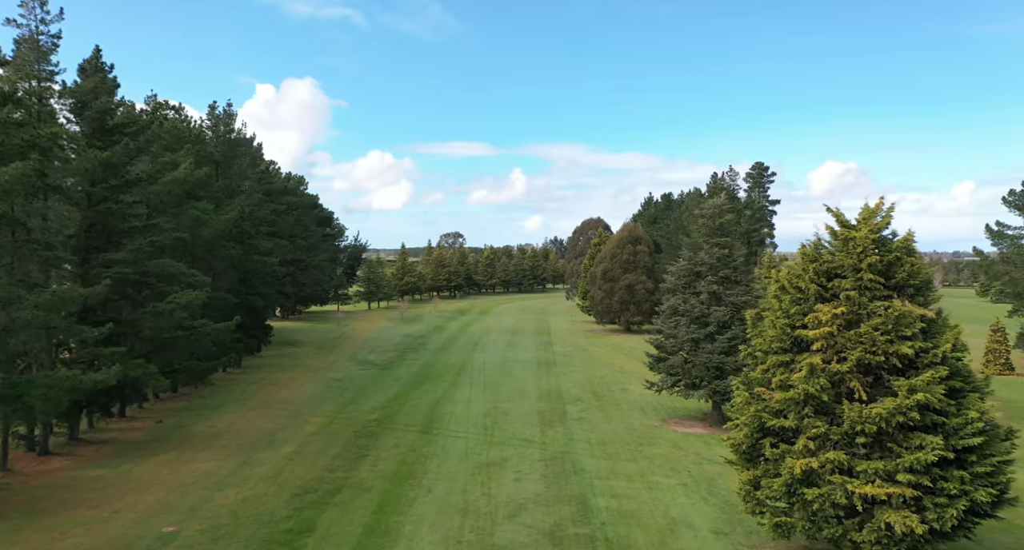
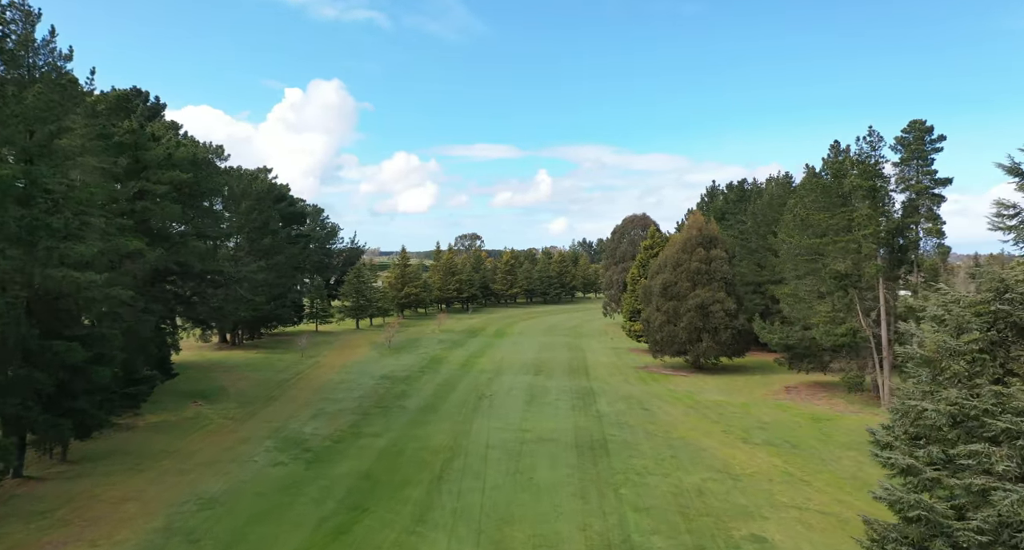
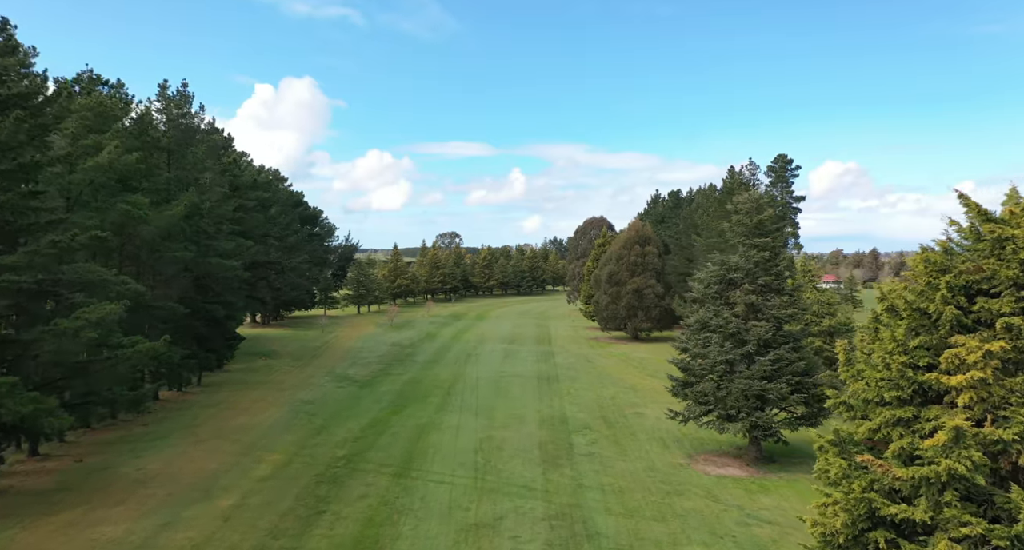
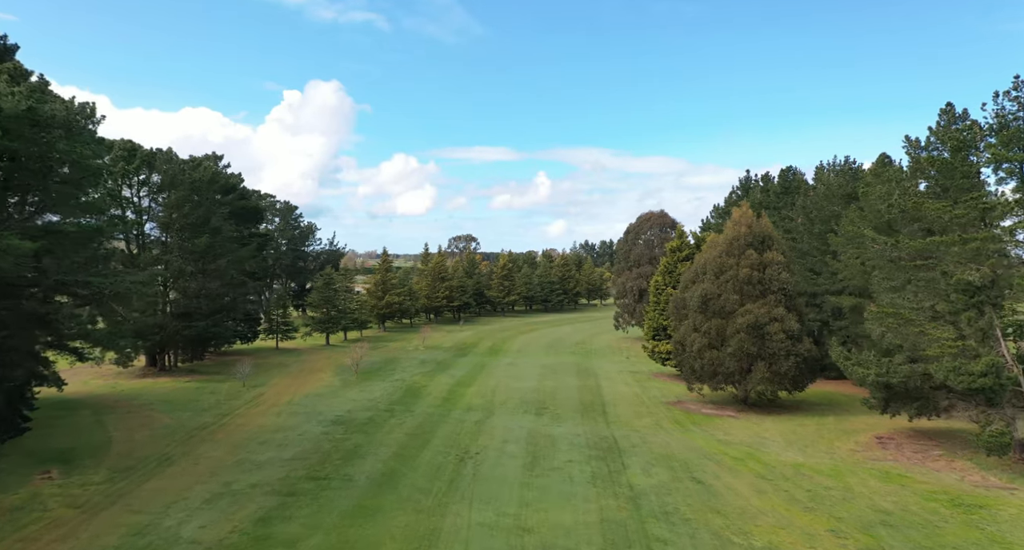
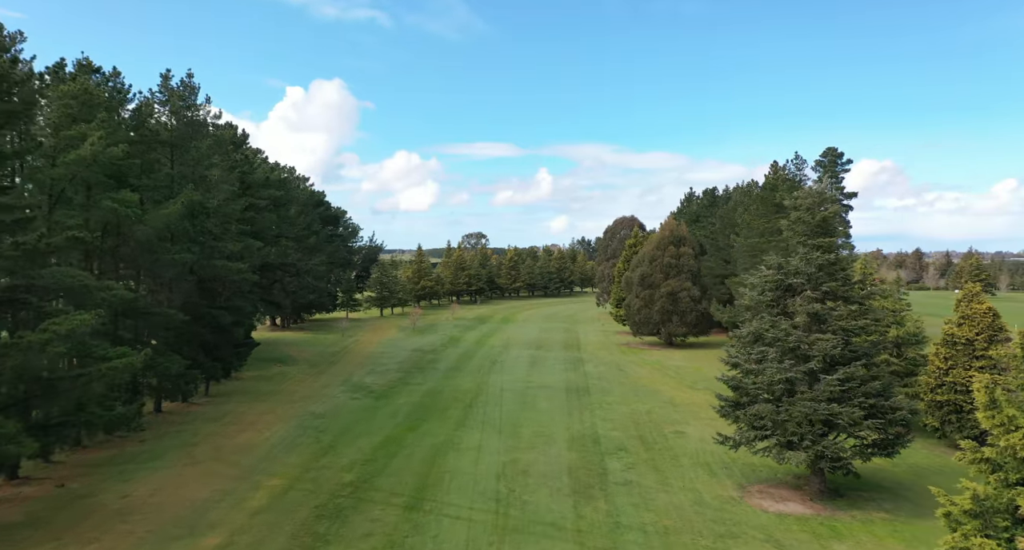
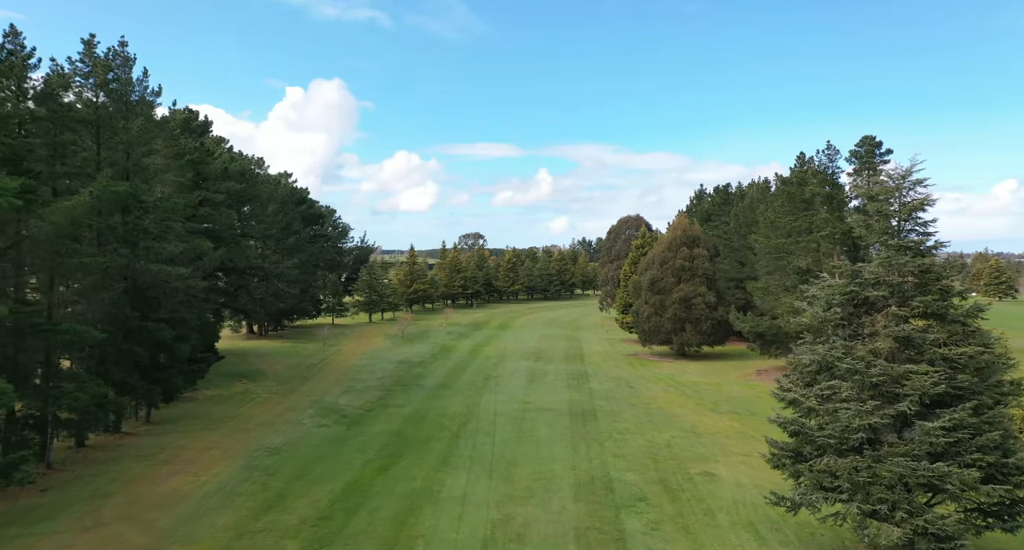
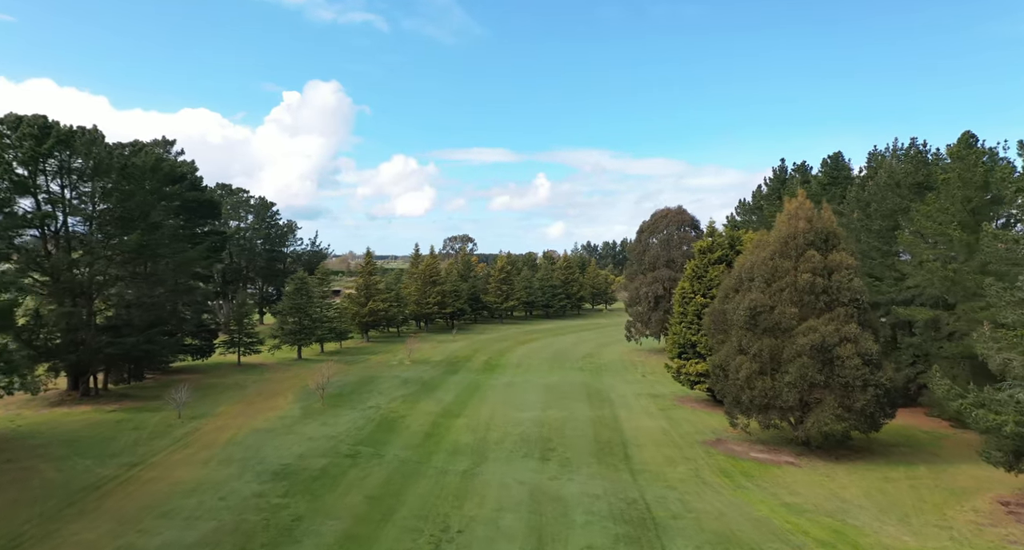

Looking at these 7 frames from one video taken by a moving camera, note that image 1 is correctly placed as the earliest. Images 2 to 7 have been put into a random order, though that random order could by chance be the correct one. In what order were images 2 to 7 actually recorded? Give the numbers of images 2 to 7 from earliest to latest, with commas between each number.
3, 5, 6, 2, 4, 7
